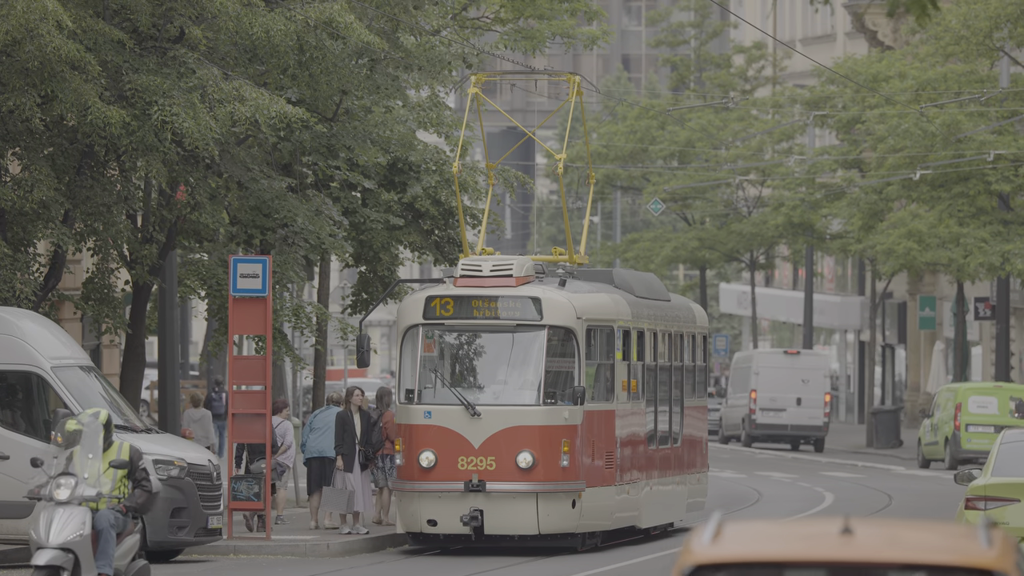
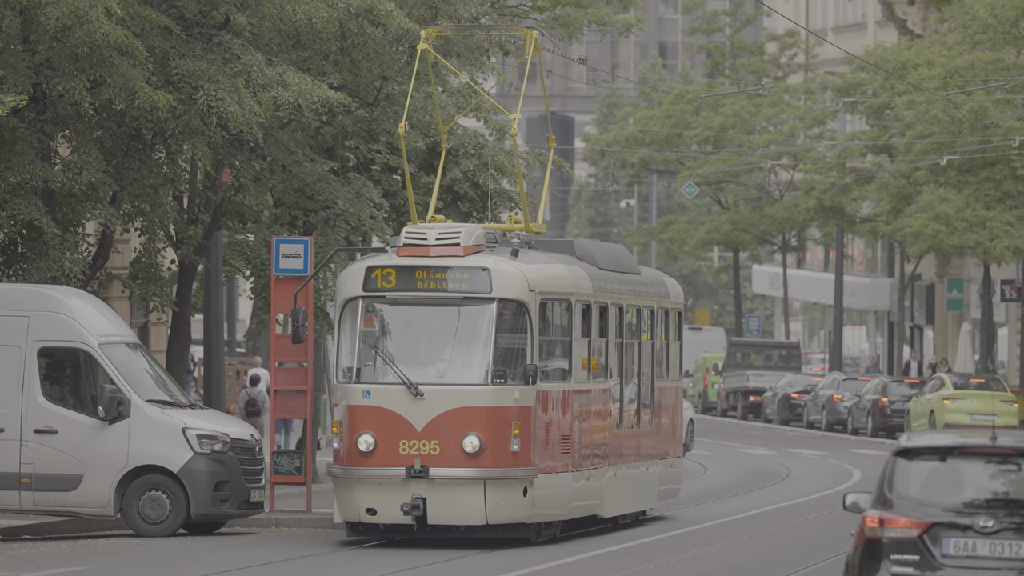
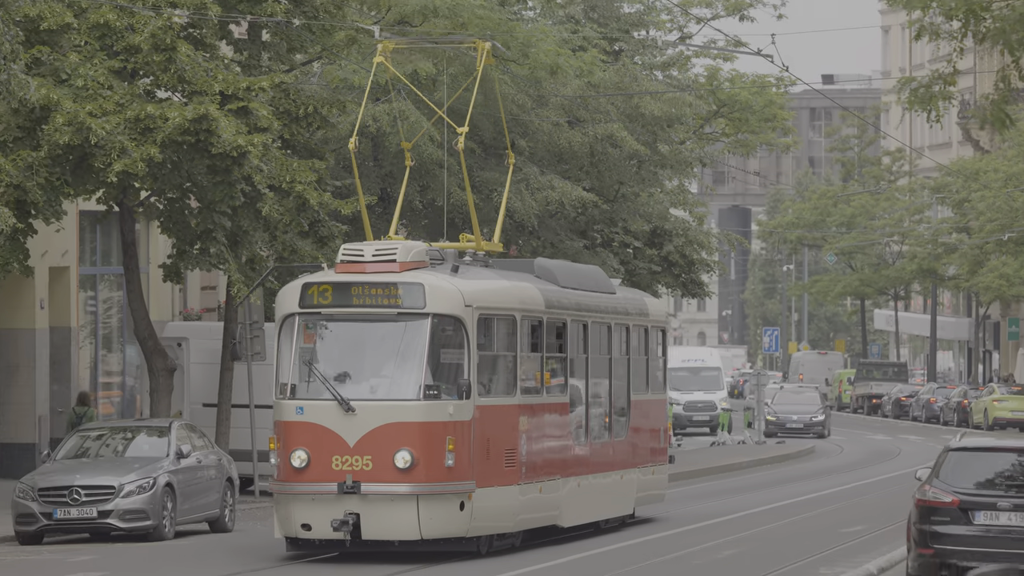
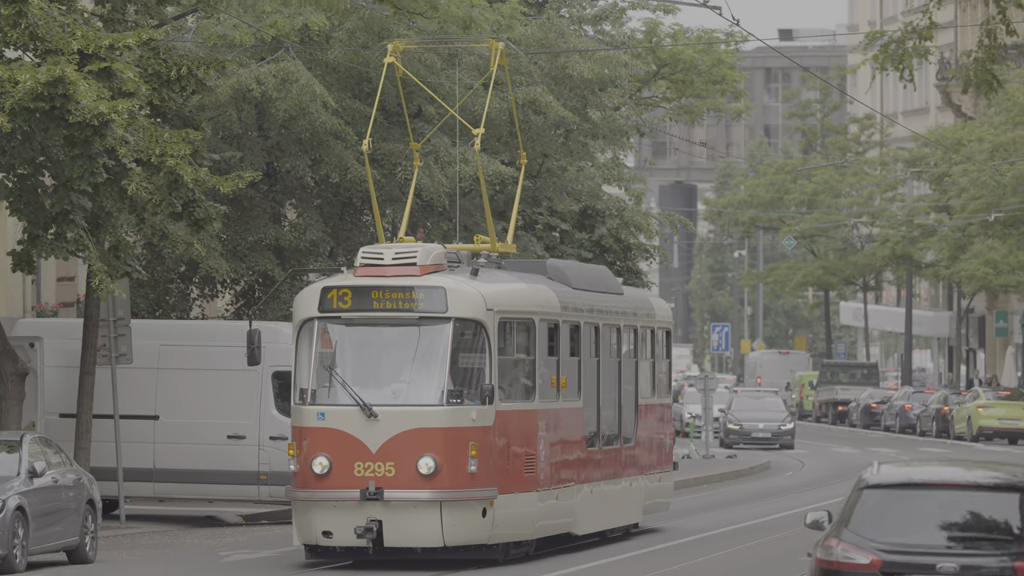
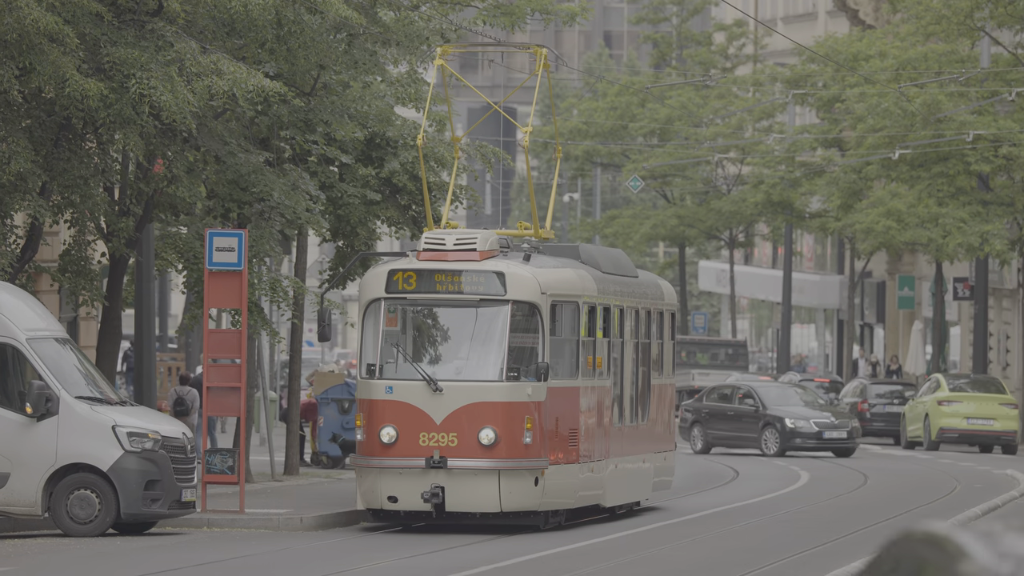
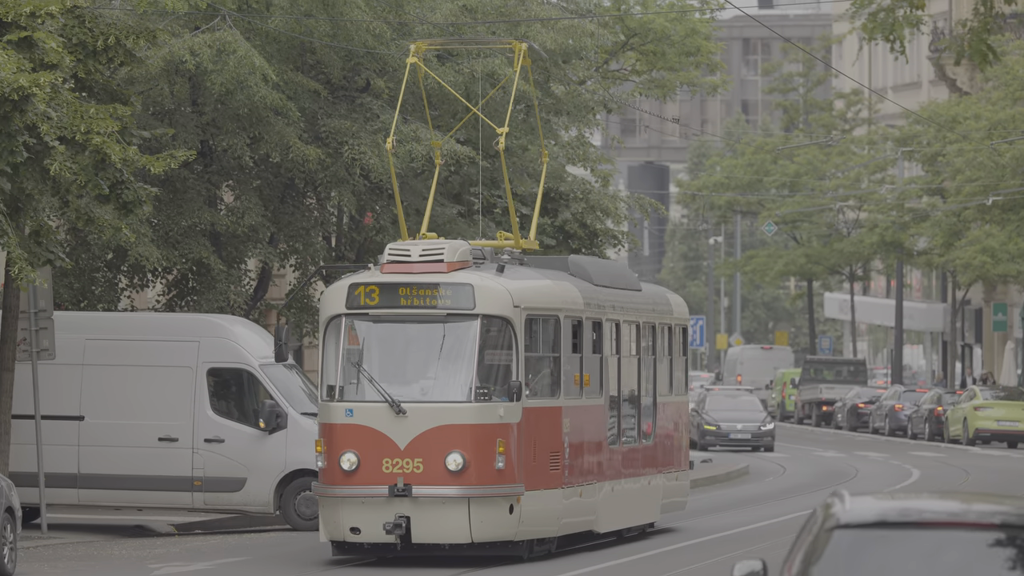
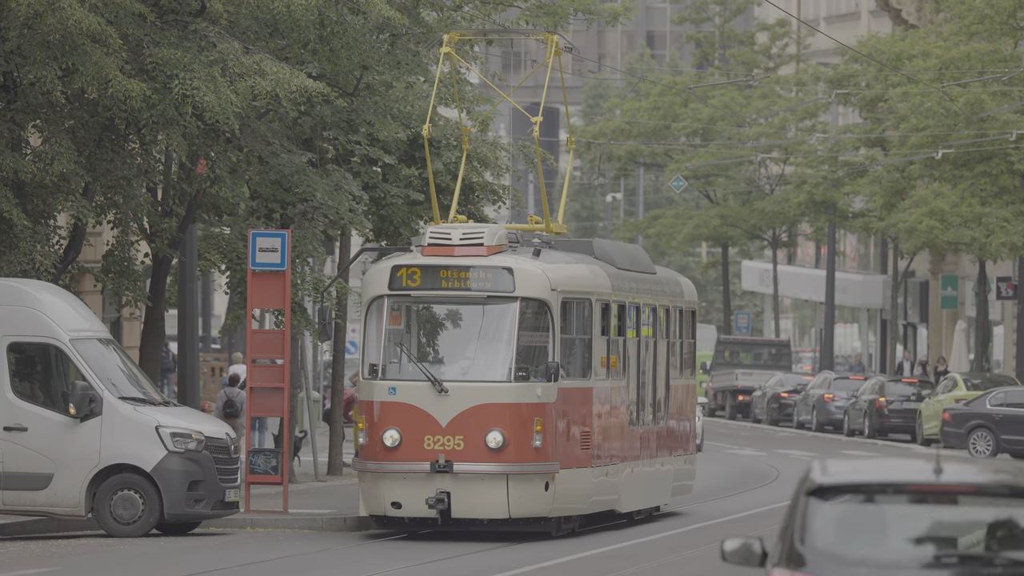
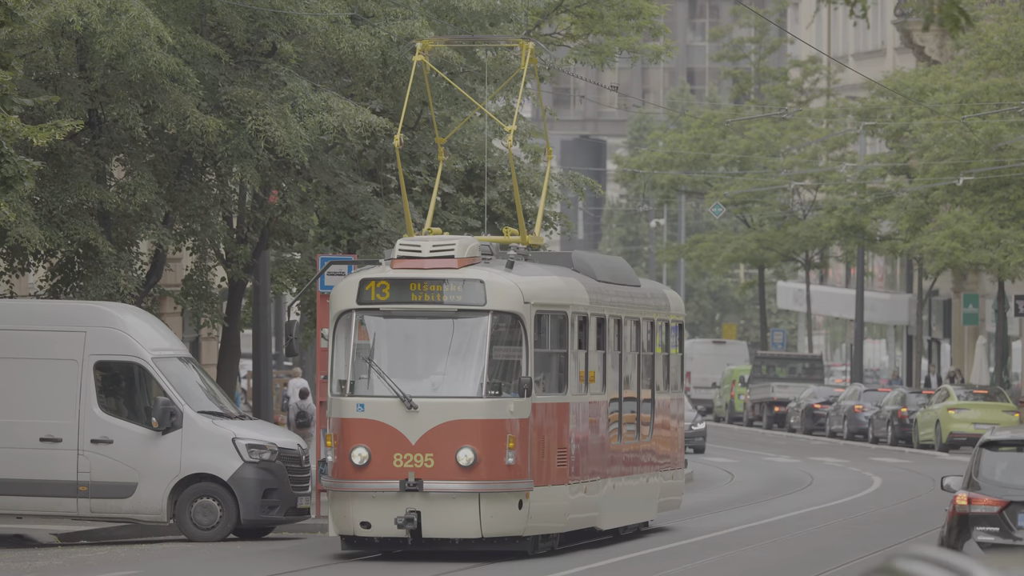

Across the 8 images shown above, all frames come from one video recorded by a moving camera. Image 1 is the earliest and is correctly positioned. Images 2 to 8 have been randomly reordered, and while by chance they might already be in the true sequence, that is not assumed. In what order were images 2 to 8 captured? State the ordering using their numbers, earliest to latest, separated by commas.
5, 7, 2, 8, 6, 4, 3
